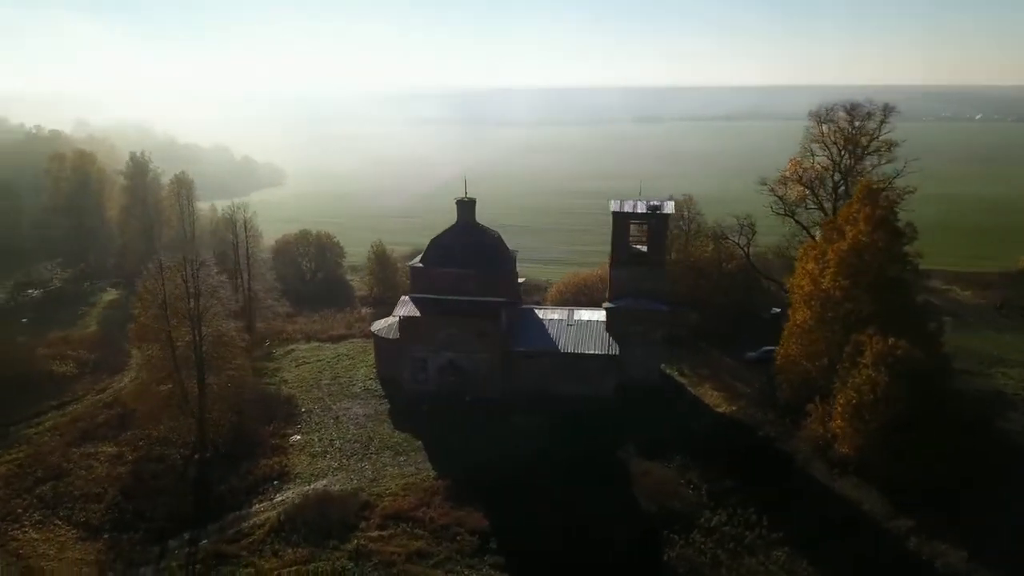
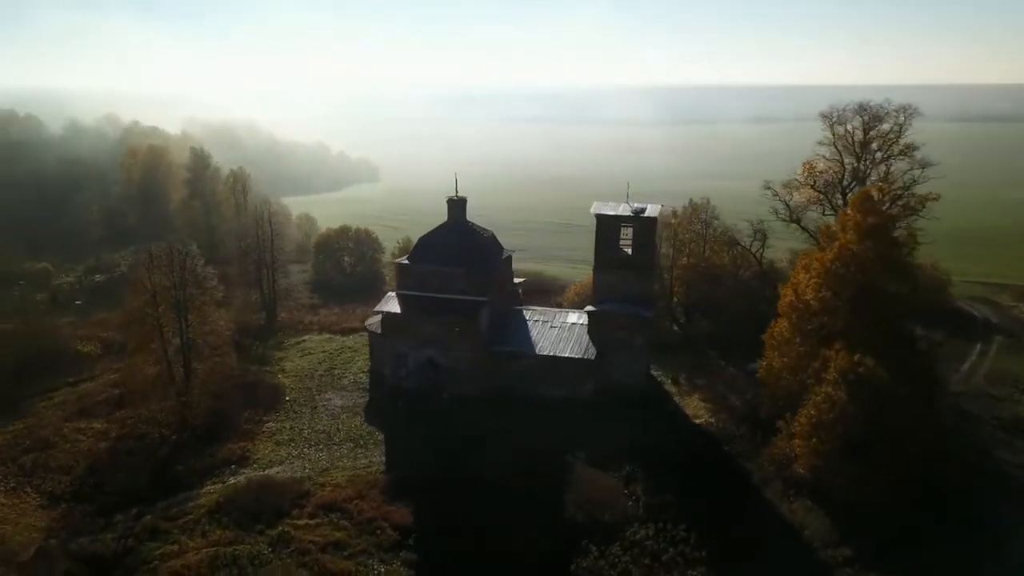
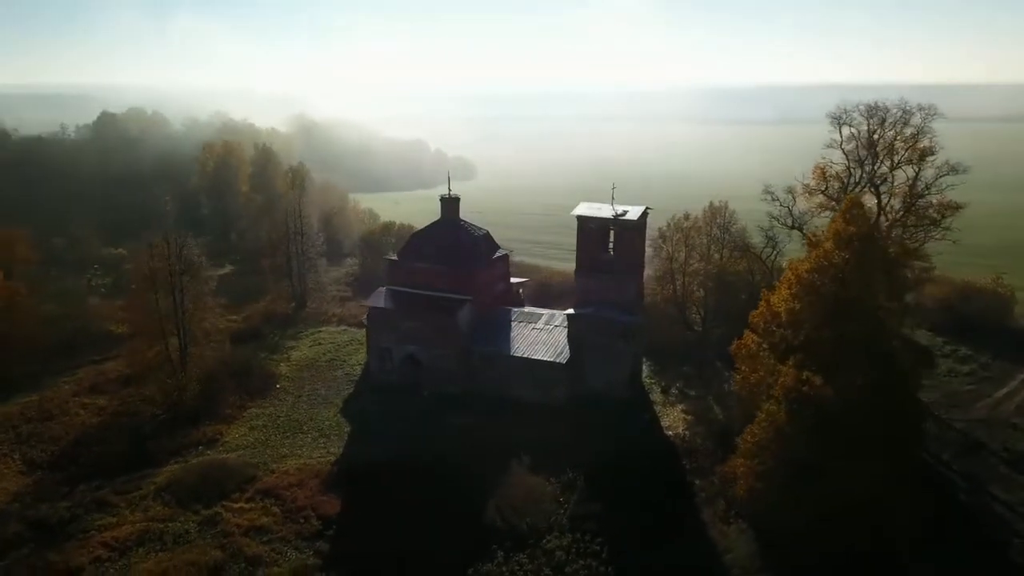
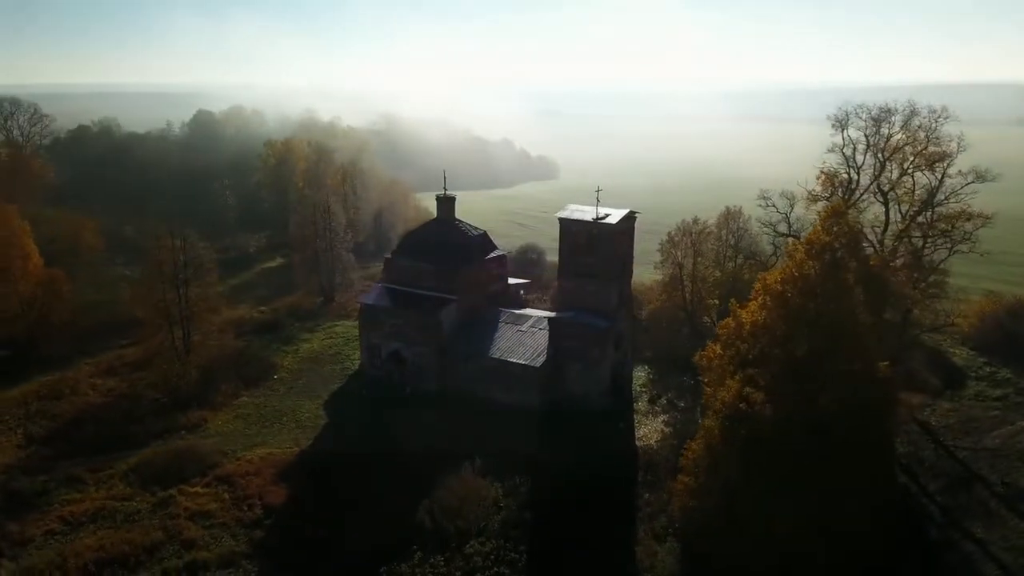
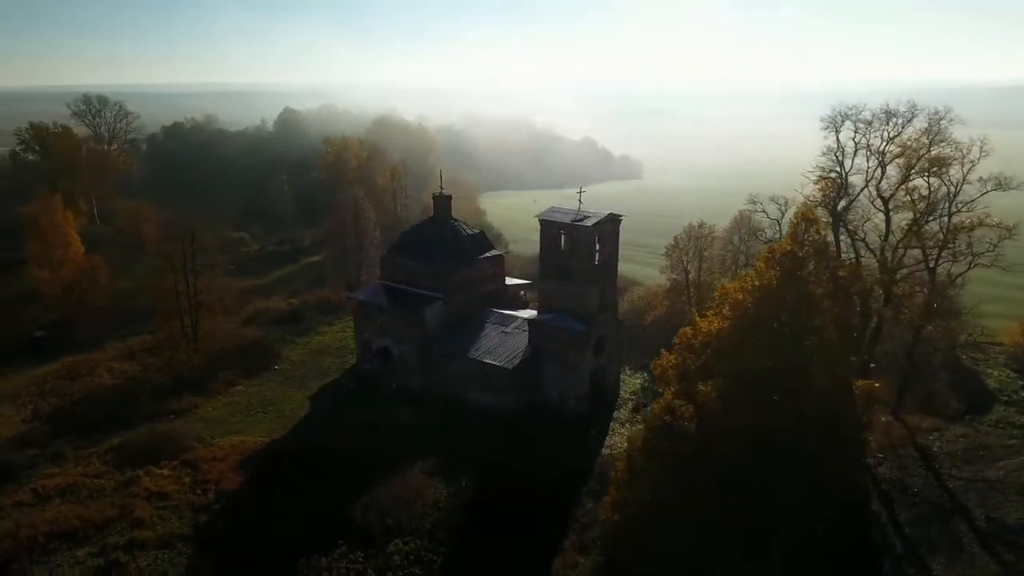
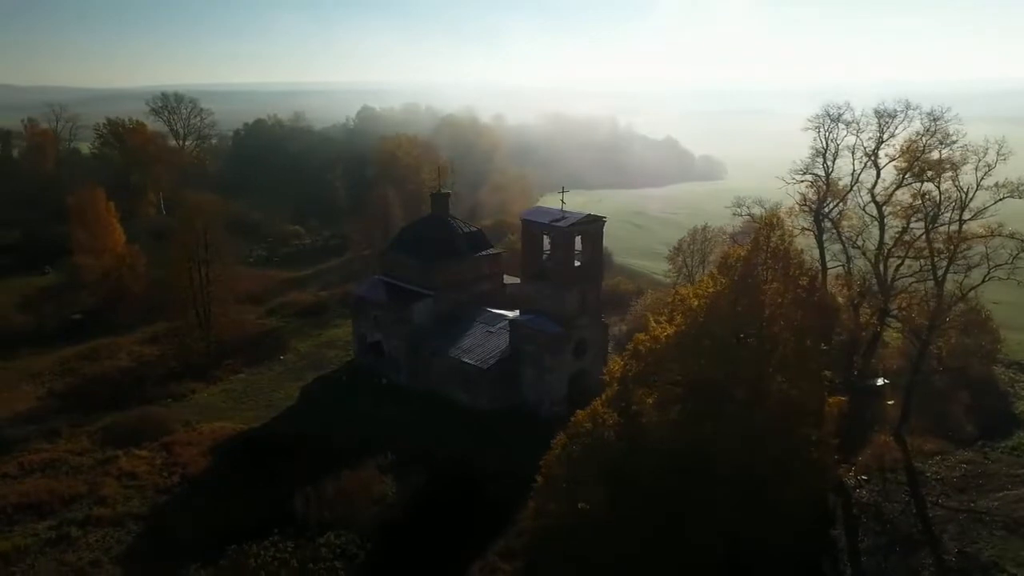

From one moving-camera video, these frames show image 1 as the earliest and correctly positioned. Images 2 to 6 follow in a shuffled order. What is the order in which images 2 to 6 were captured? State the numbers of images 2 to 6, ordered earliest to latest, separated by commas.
2, 3, 4, 5, 6
